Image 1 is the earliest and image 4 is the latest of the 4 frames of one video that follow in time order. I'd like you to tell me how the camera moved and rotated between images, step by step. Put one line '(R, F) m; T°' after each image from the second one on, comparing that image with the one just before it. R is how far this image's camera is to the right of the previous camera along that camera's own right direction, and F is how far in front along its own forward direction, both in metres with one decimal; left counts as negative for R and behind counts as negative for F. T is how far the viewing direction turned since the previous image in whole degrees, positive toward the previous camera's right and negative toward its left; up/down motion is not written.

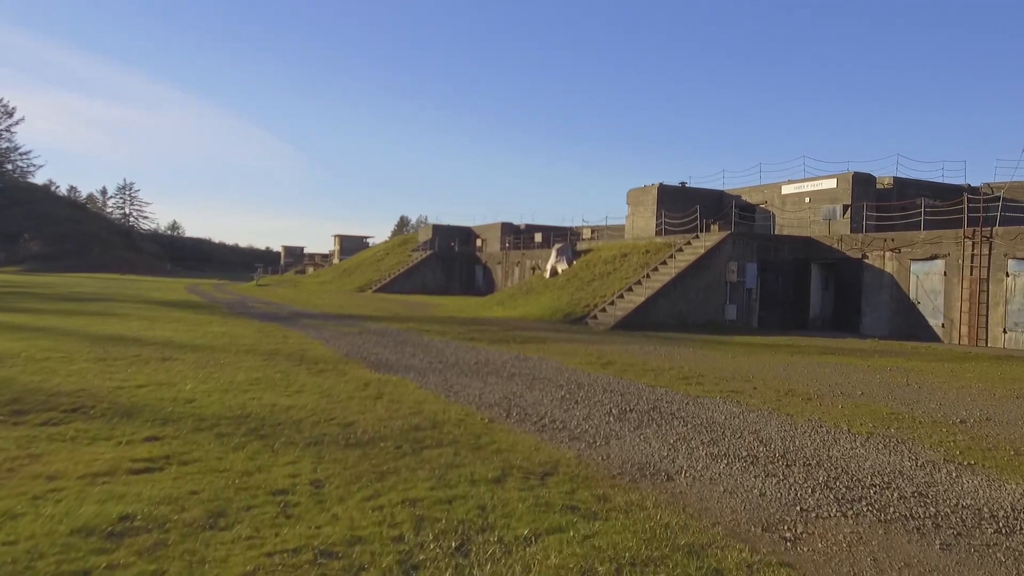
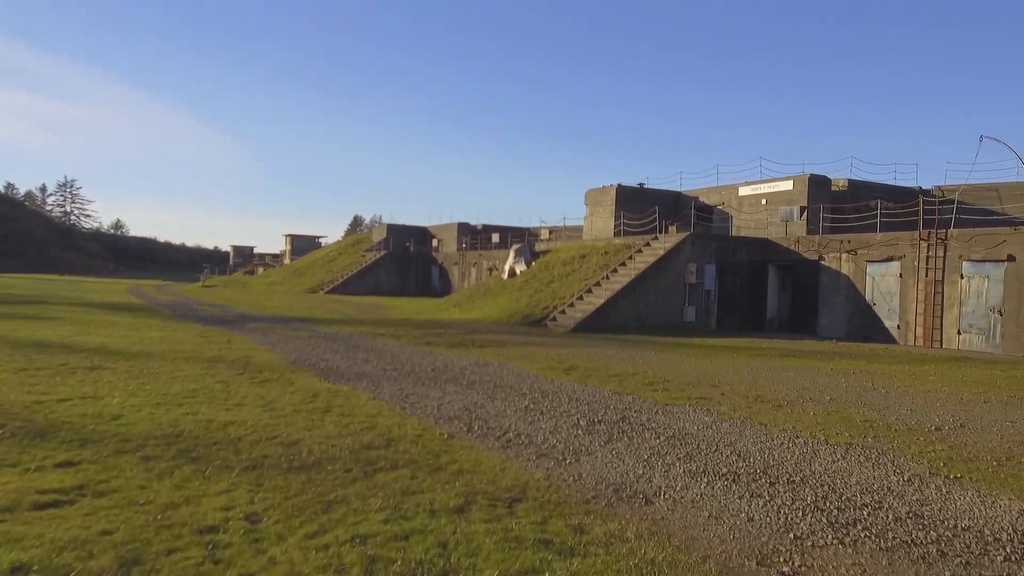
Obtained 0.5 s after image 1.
(-0.1, +0.6) m; +3°
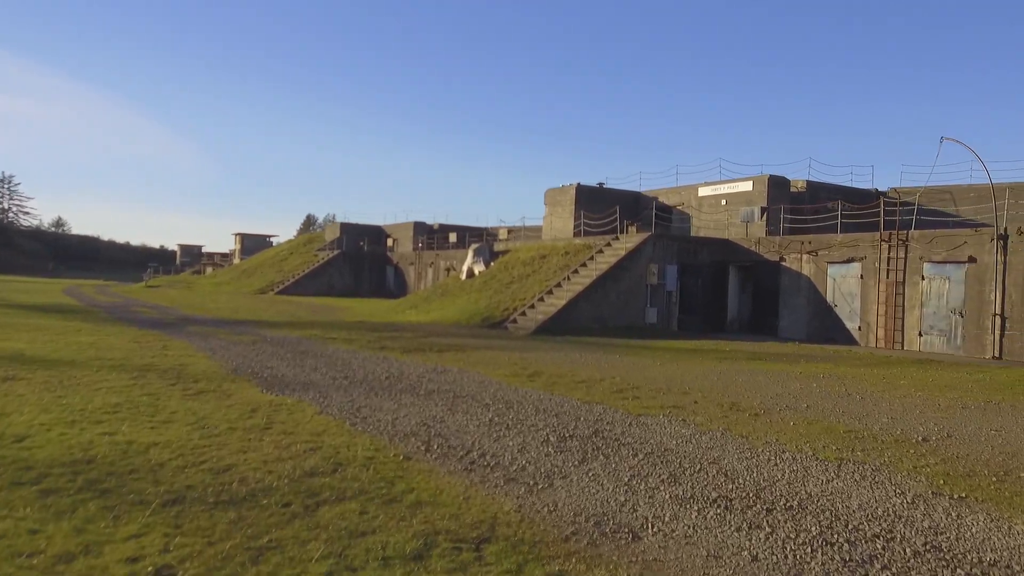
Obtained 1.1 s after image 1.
(-0.1, +0.8) m; +3°
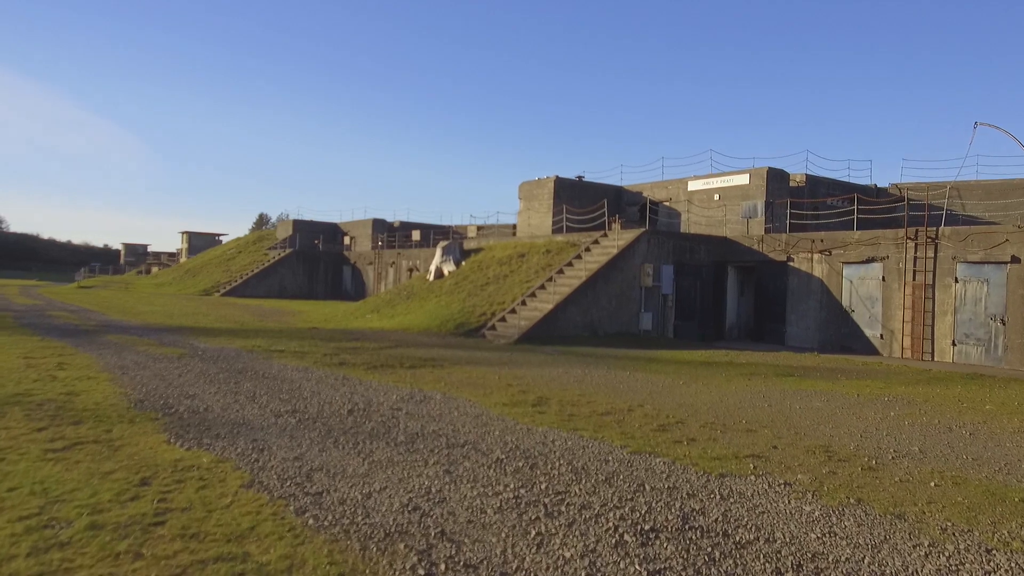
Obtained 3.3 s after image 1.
(-0.6, +3.2) m; +3°
